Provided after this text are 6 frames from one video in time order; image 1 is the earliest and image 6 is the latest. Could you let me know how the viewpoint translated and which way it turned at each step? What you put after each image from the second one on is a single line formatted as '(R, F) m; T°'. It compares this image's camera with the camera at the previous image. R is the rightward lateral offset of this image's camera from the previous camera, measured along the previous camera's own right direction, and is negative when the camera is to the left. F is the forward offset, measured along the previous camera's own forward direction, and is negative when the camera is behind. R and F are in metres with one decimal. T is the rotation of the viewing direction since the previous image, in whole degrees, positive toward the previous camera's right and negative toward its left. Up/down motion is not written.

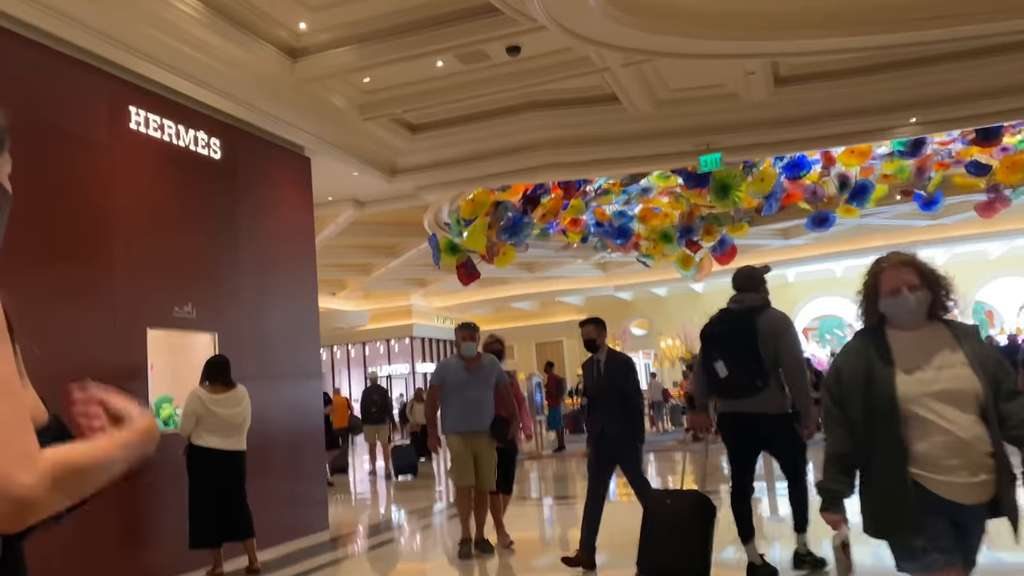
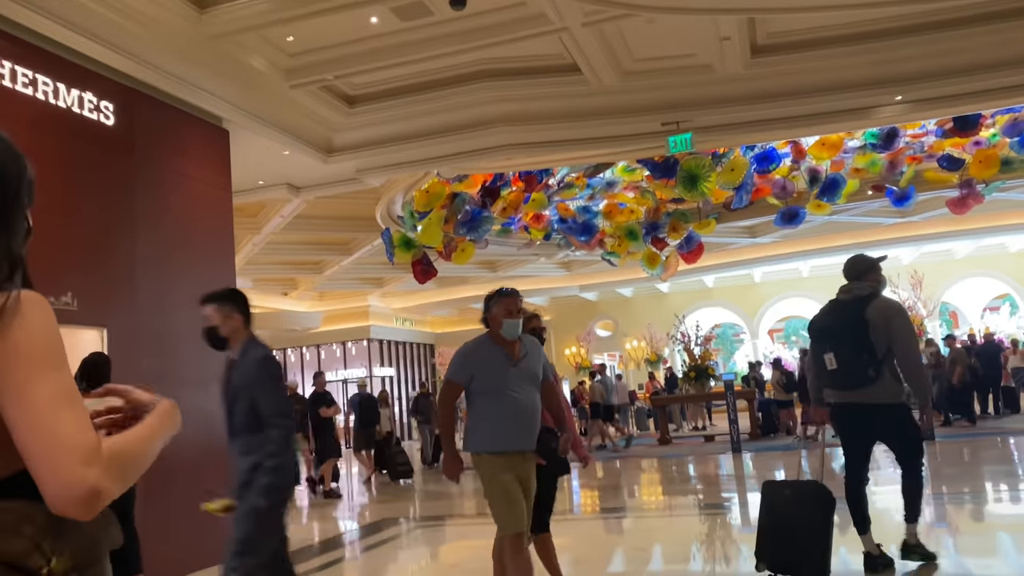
(+0.1, +0.6) m; +2°
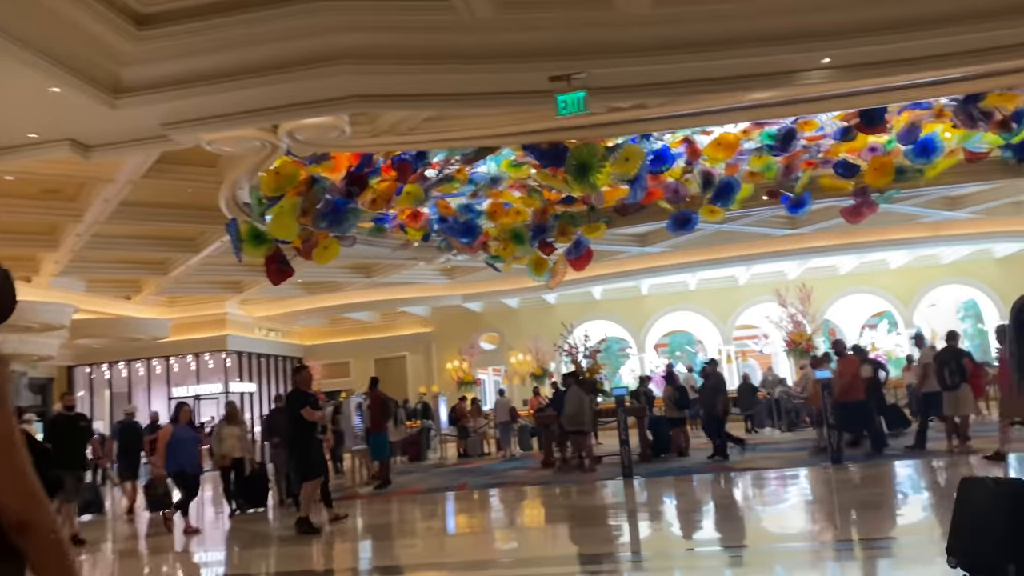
(+0.2, +1.0) m; +8°
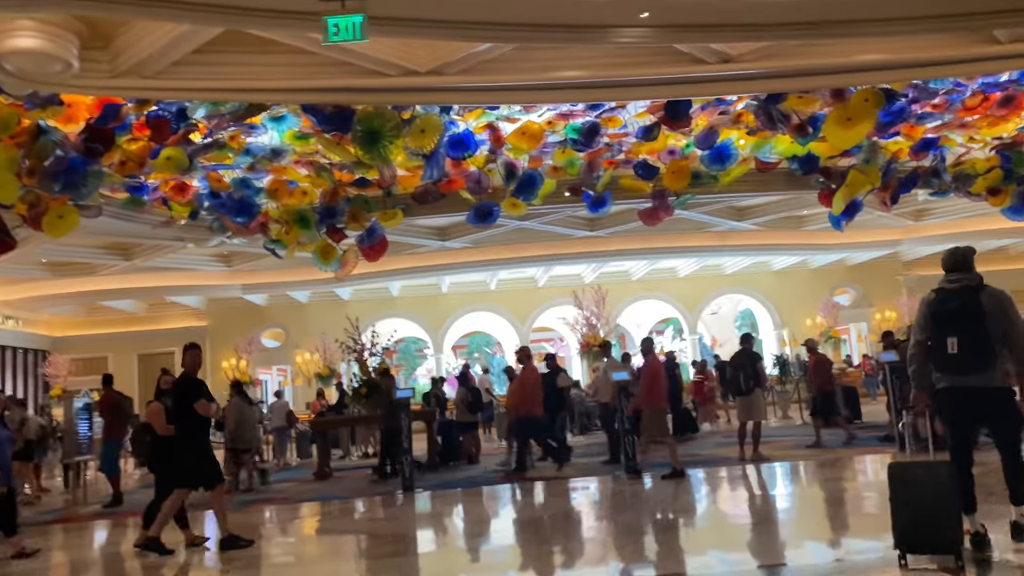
(+0.2, +0.8) m; +13°
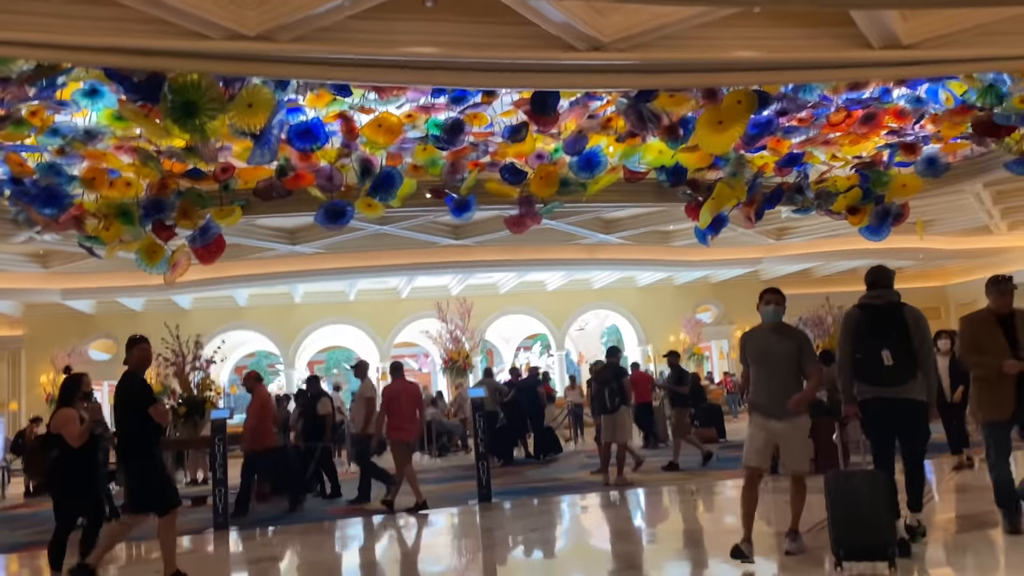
(+0.2, +0.7) m; +9°
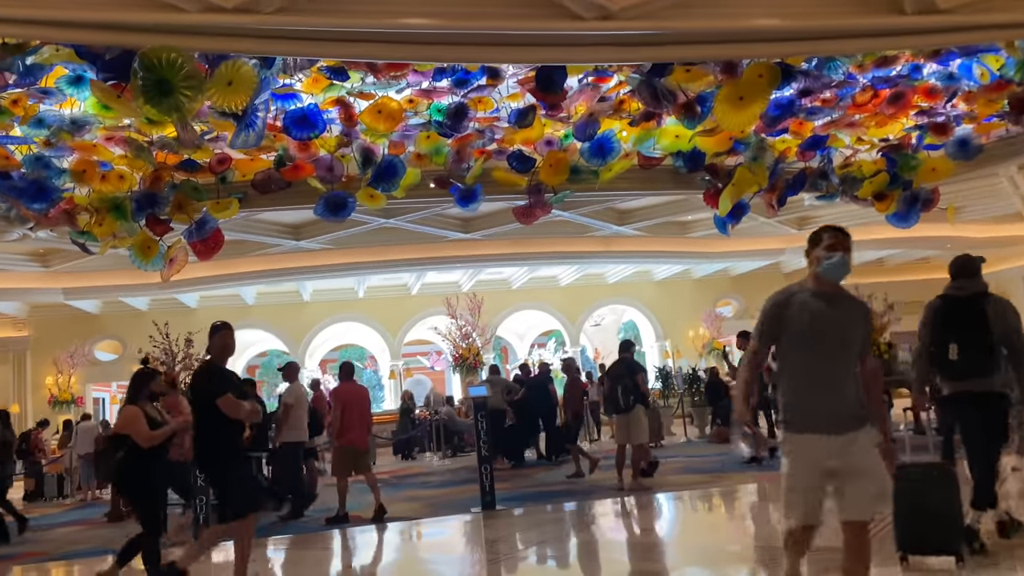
(+0.1, +0.4) m; -1°
